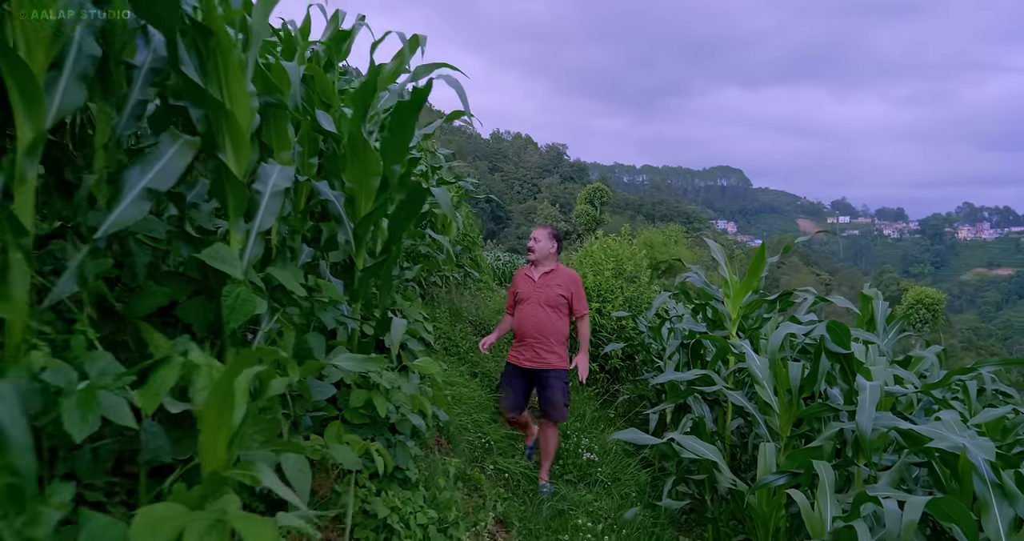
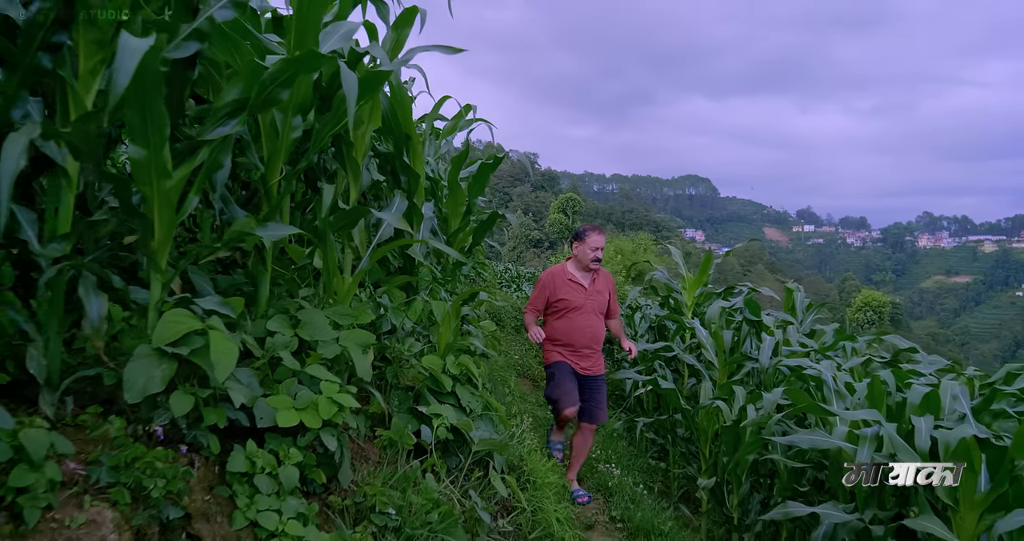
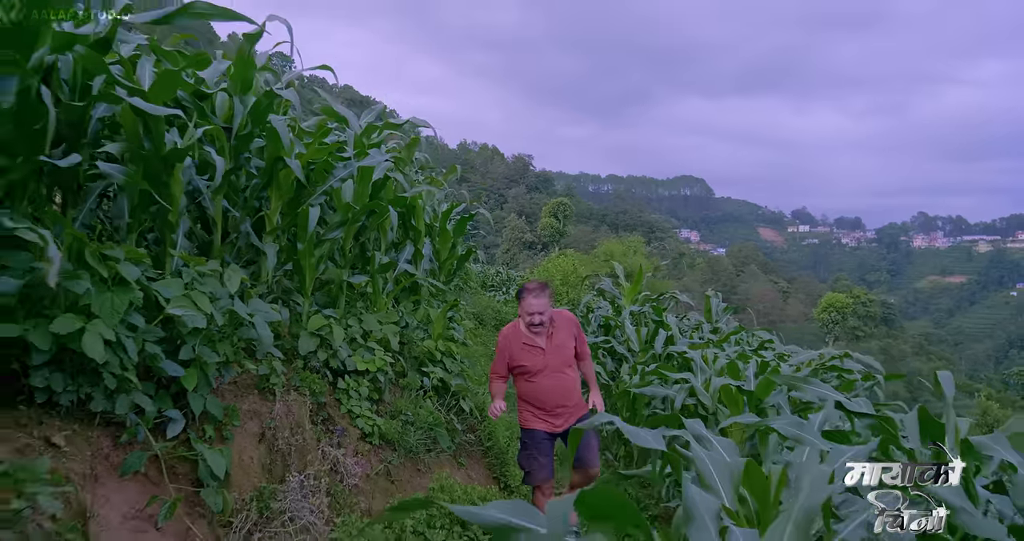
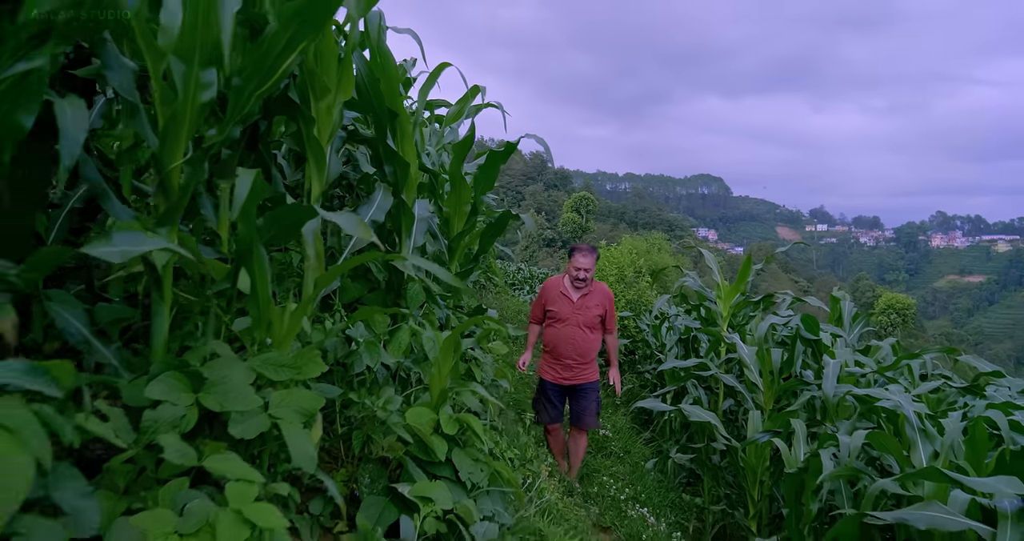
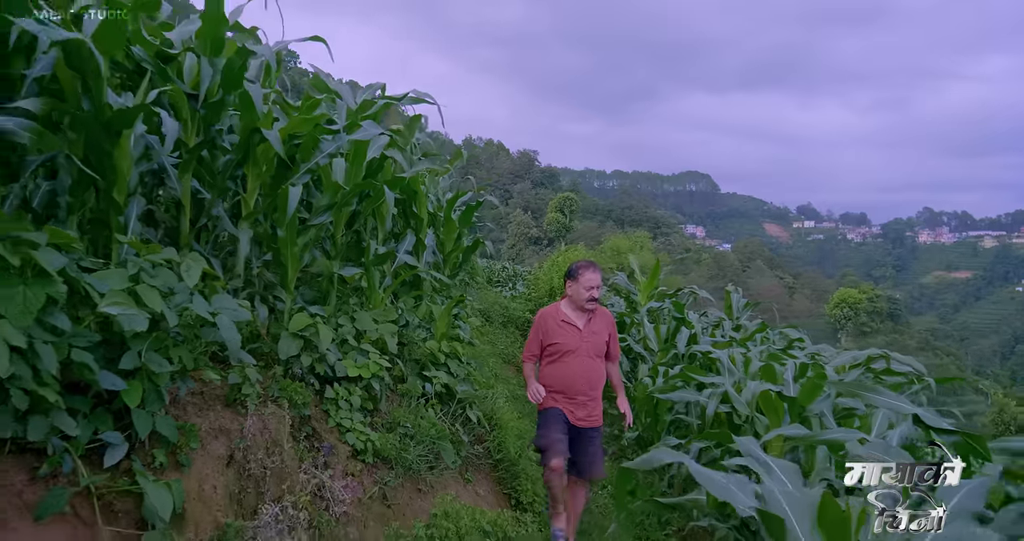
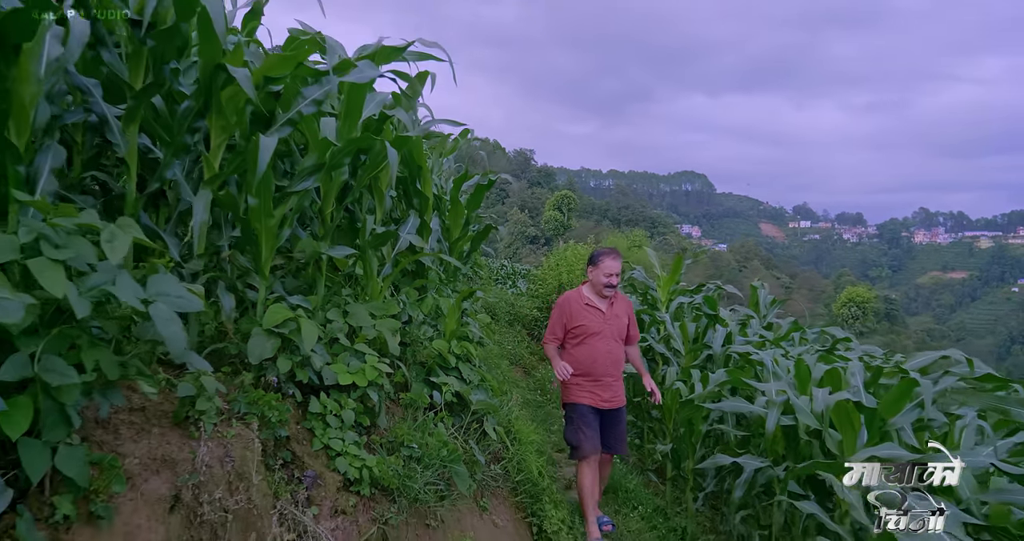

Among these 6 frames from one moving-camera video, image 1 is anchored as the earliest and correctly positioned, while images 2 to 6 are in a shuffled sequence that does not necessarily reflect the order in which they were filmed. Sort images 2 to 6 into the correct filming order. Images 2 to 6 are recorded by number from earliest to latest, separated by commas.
4, 2, 6, 5, 3
